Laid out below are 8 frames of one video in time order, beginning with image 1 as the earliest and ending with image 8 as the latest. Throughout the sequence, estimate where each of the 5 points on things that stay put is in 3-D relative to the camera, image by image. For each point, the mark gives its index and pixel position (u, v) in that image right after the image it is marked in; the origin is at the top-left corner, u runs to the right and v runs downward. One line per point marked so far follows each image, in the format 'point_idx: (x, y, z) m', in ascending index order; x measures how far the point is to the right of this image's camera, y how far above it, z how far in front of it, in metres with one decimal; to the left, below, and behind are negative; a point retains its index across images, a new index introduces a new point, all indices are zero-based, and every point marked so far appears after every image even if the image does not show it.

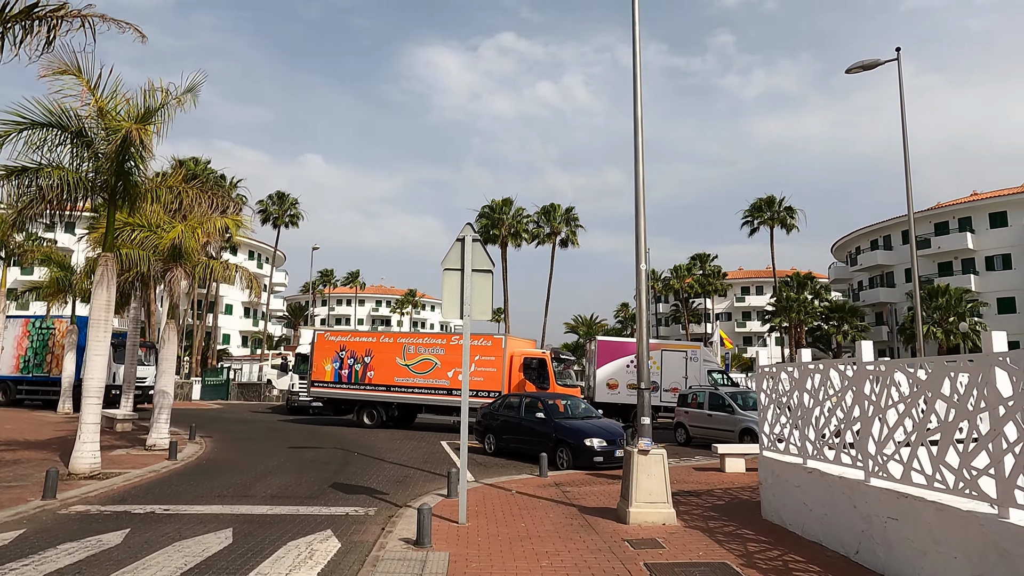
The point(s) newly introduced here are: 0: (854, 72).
0: (+8.7, +5.5, +16.9) m
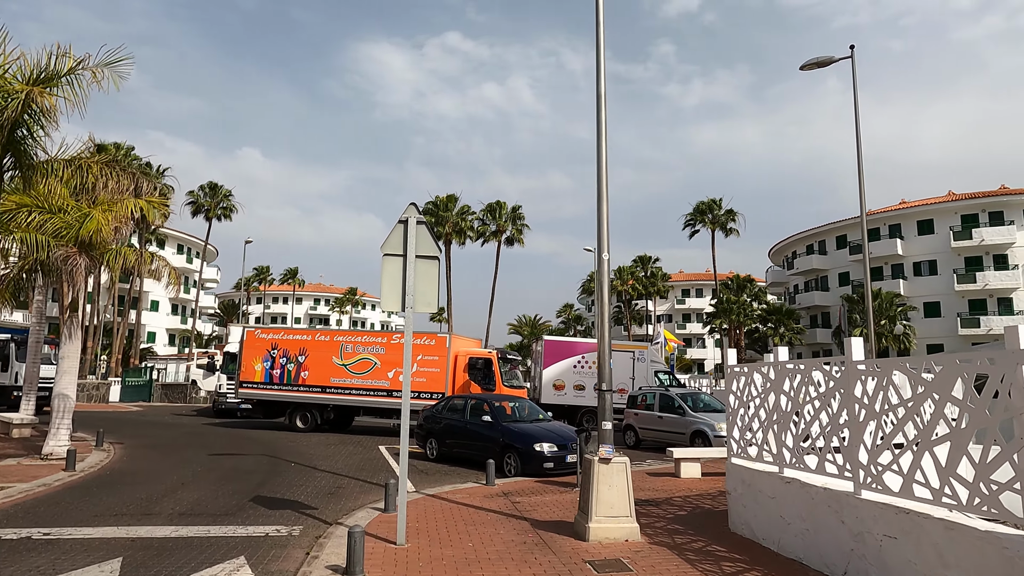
0: (+7.4, +5.5, +16.7) m
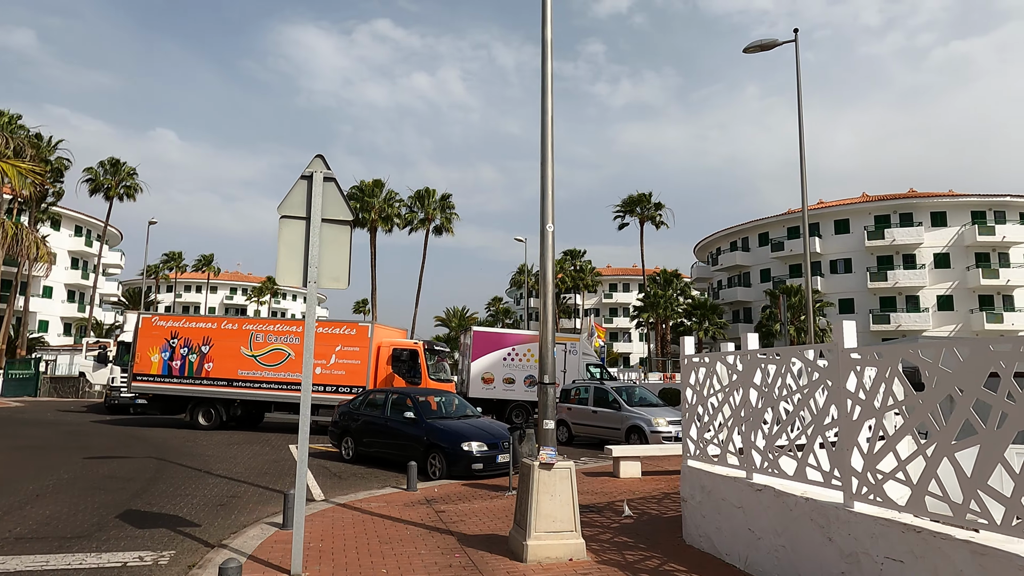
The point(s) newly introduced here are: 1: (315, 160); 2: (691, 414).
0: (+5.8, +5.7, +16.2) m
1: (-1.8, +1.2, +6.1) m
2: (+1.8, -1.3, +6.9) m
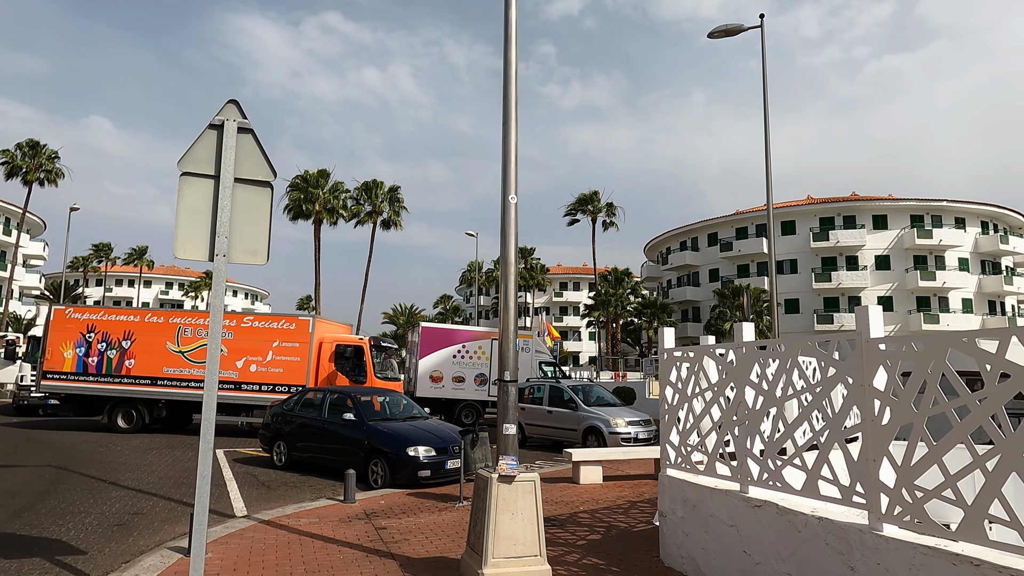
0: (+4.8, +5.8, +15.6) m
1: (-2.1, +1.4, +5.0) m
2: (+1.4, -1.2, +6.0) m
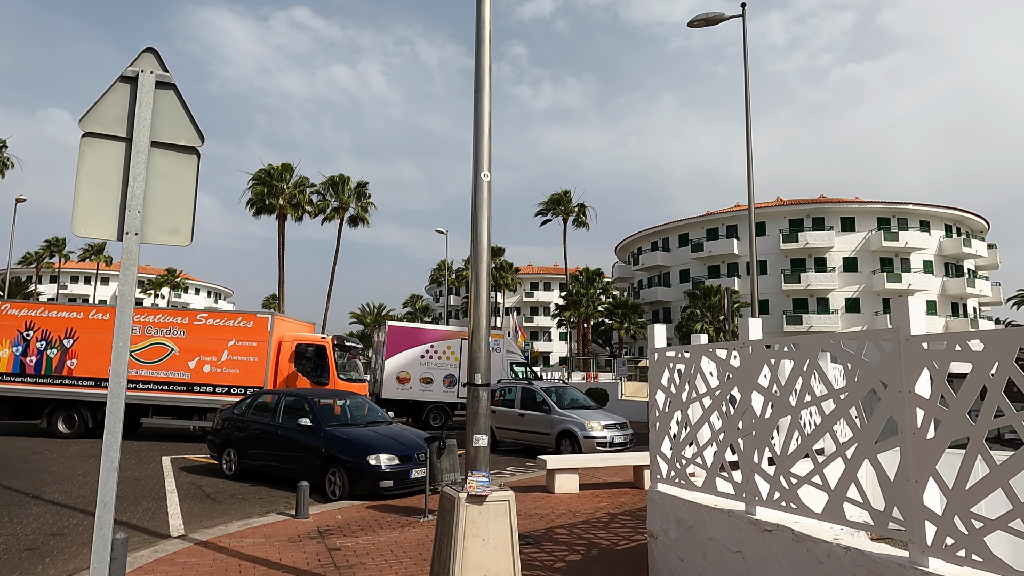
0: (+4.1, +5.9, +15.0) m
1: (-2.3, +1.4, +4.2) m
2: (+1.2, -1.1, +5.3) m
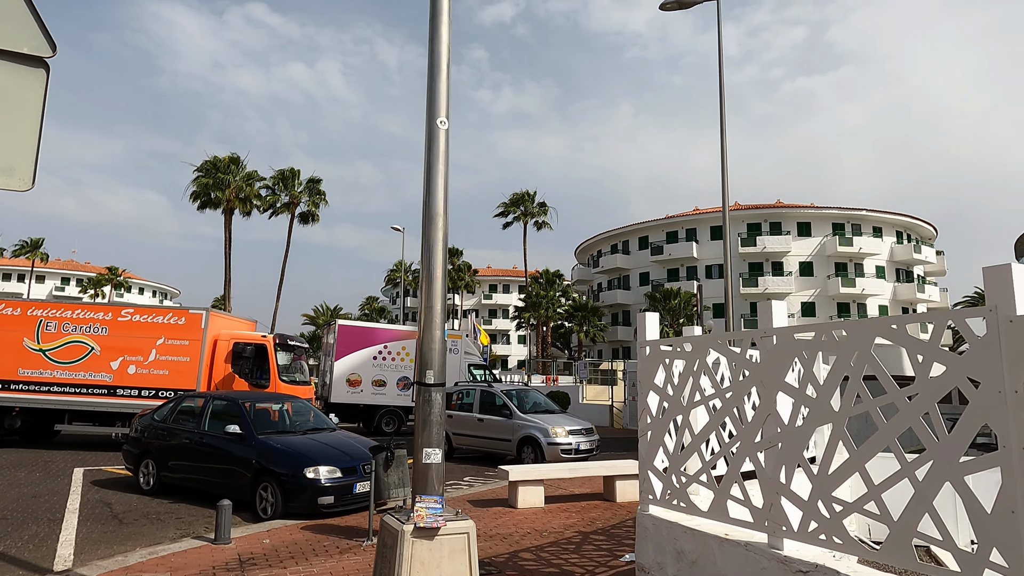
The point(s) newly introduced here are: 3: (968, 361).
0: (+3.3, +5.9, +14.3) m
1: (-2.5, +1.6, +3.0) m
2: (+0.9, -1.0, +4.4) m
3: (+1.8, -0.3, +2.7) m
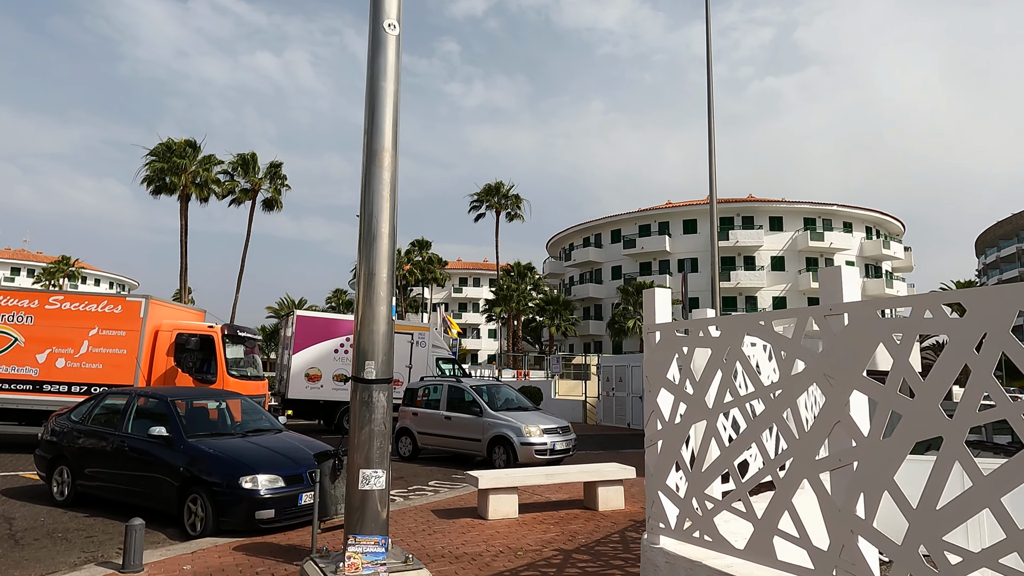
0: (+2.8, +6.2, +13.4) m
1: (-2.5, +1.8, +1.9) m
2: (+0.8, -0.8, +3.4) m
3: (+1.7, -0.1, +1.7) m
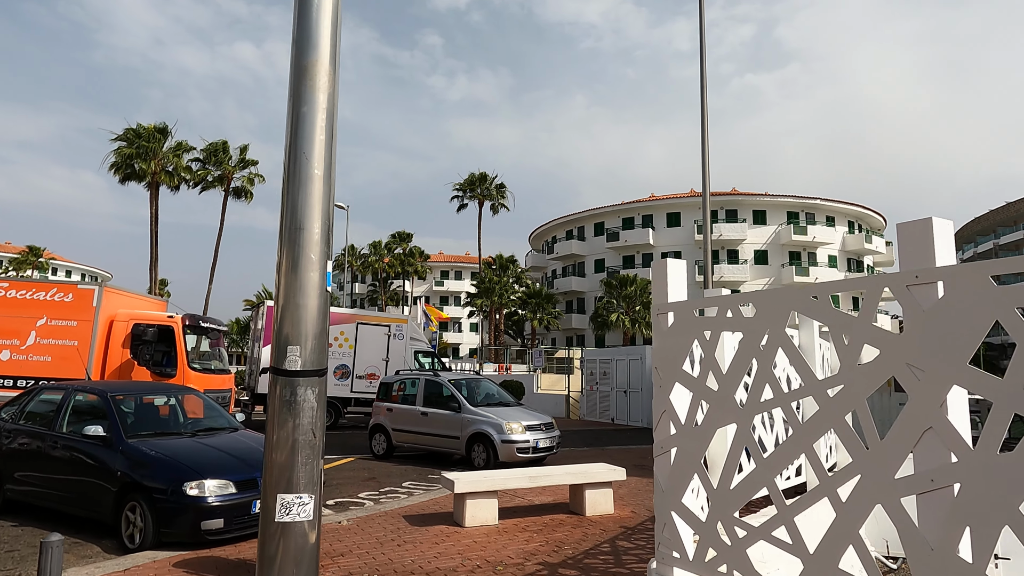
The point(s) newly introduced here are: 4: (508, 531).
0: (+2.4, +6.4, +12.7) m
1: (-2.6, +1.9, +1.1) m
2: (+0.7, -0.7, +2.7) m
3: (+1.7, 0.0, +1.1) m
4: (0.0, -2.5, +6.8) m
